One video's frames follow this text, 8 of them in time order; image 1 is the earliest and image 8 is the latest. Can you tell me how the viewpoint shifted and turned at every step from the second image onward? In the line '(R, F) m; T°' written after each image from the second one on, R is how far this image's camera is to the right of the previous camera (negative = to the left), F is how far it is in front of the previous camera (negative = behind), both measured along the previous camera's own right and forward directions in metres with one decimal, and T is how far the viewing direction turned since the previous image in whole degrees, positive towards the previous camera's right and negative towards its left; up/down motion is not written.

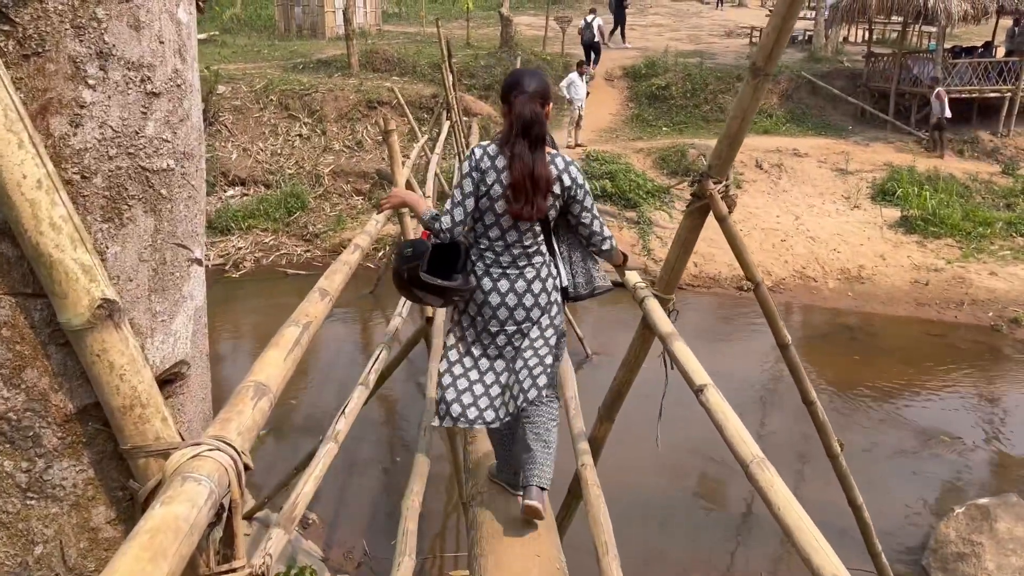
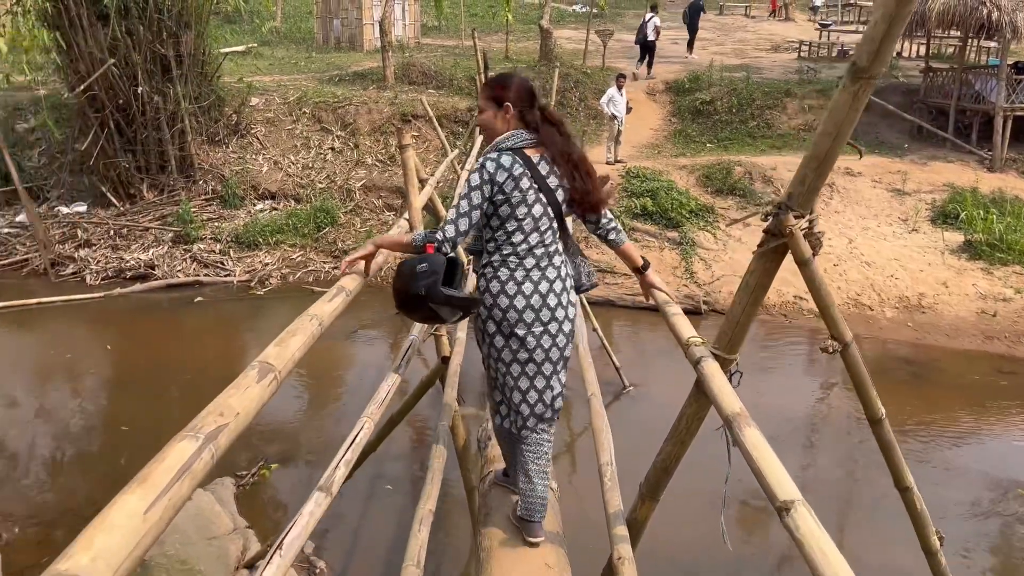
(0.0, +0.4) m; -3°
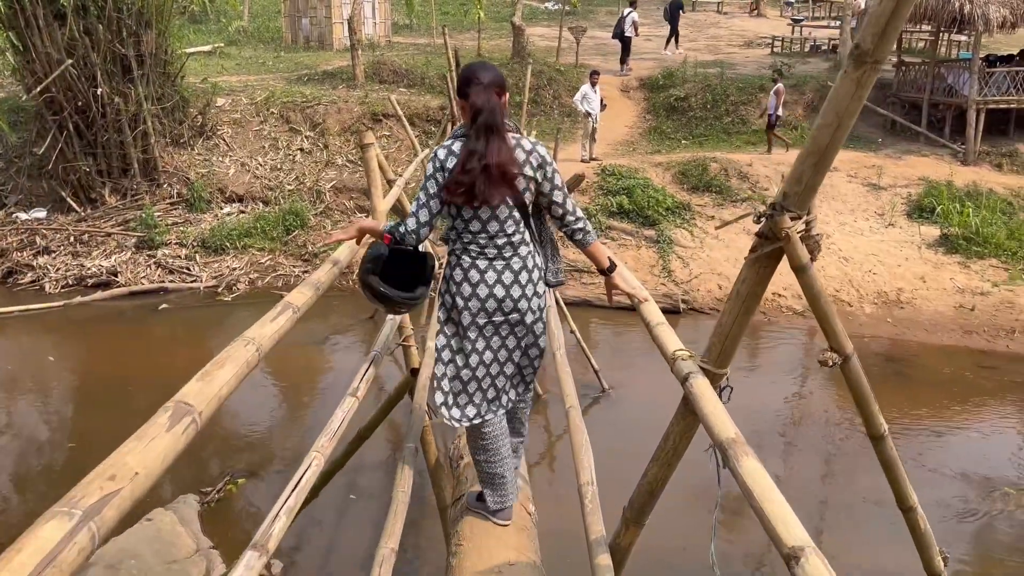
(0.0, +0.1) m; +2°
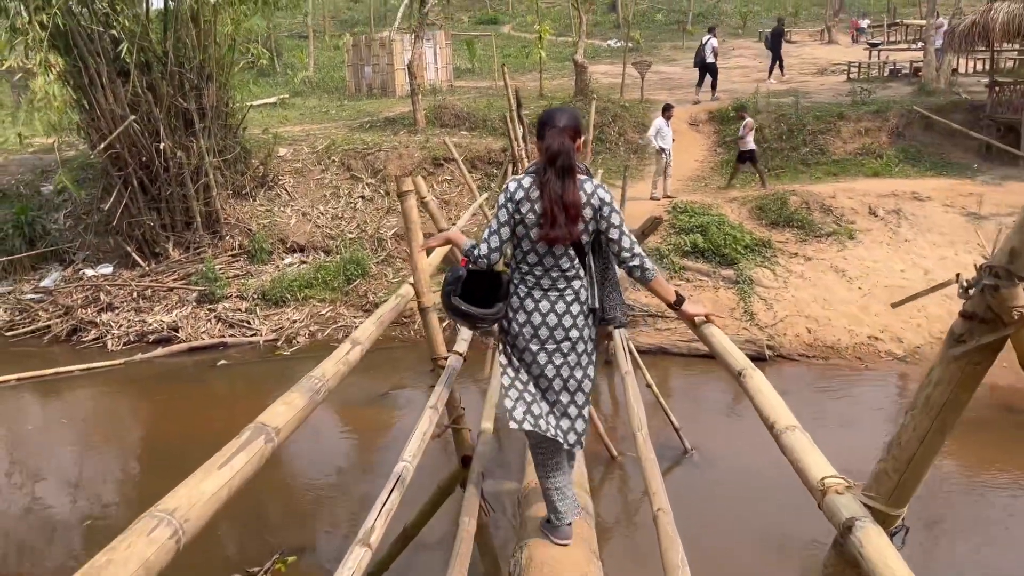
(0.0, +0.4) m; -5°
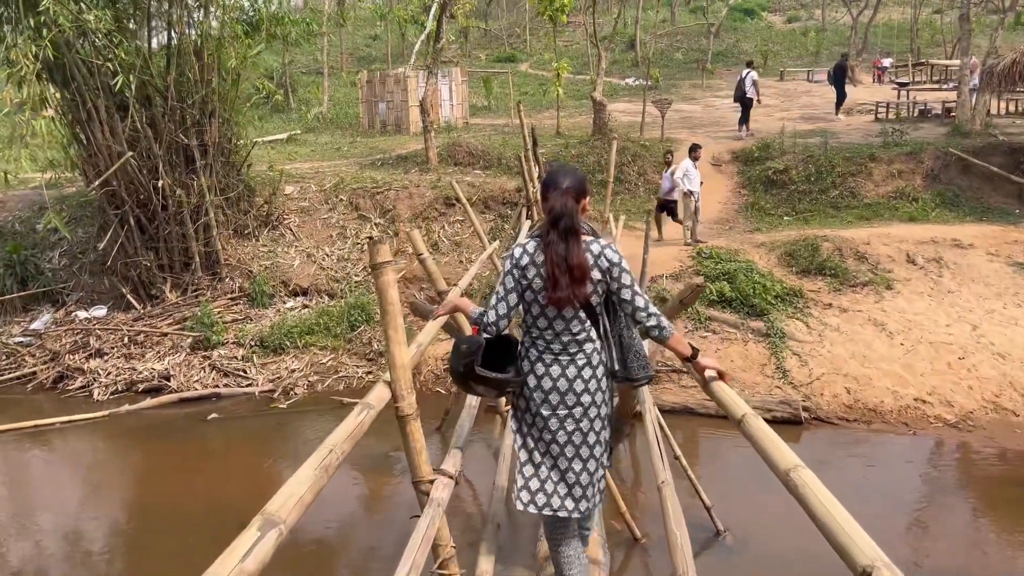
(0.0, +0.5) m; -1°
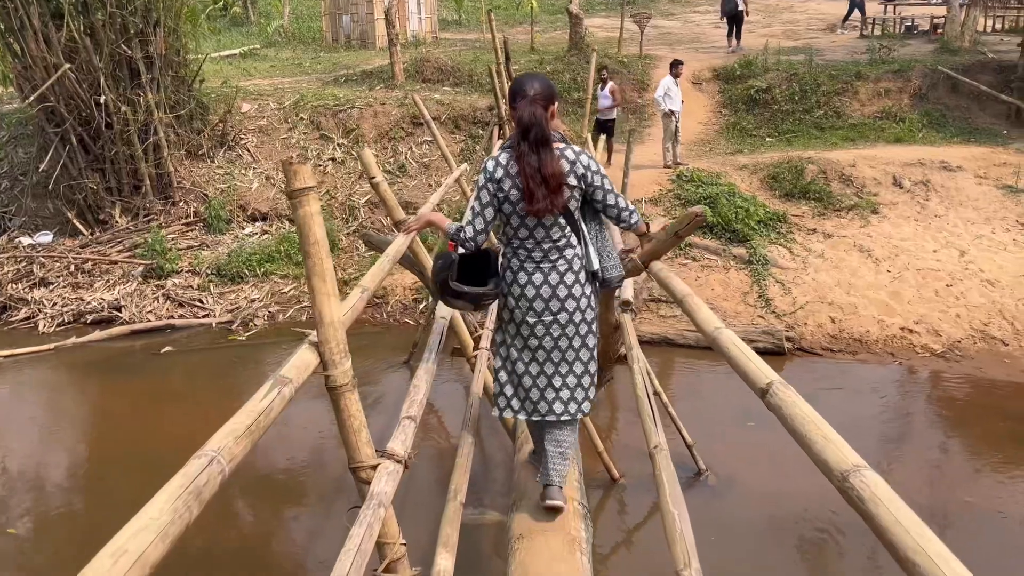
(0.0, +0.3) m; +2°
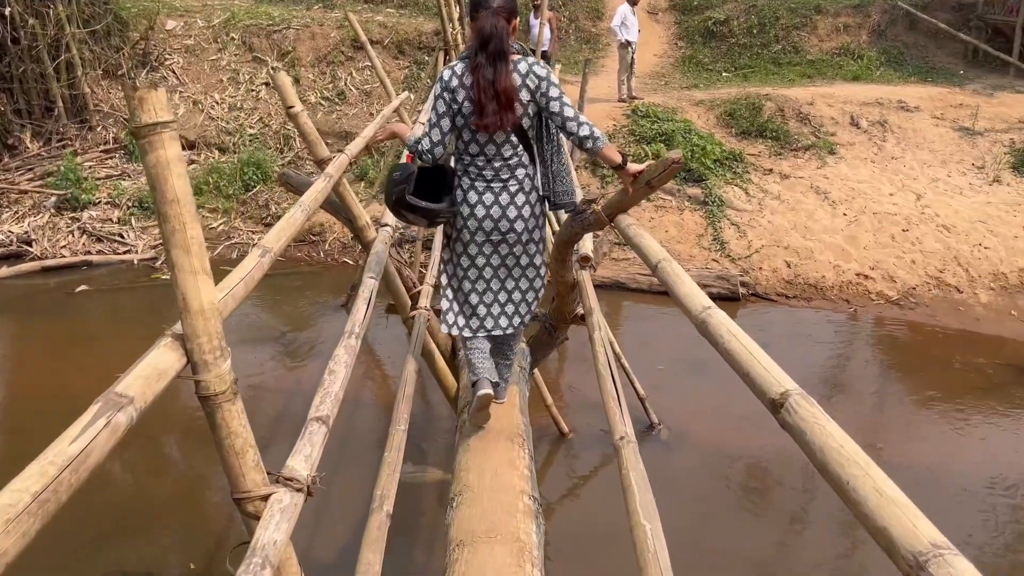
(0.0, +0.3) m; +4°
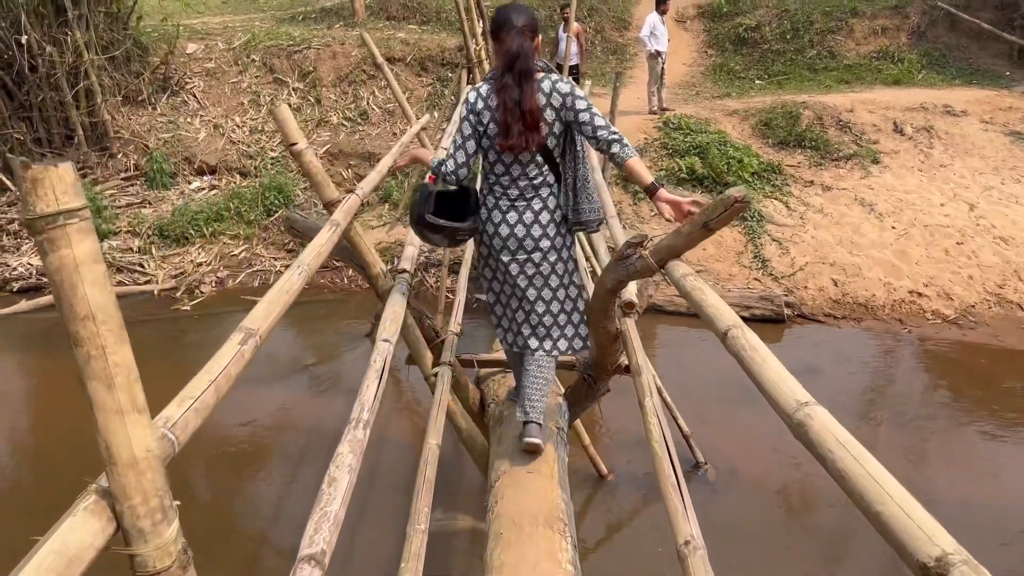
(0.0, +0.2) m; -2°
